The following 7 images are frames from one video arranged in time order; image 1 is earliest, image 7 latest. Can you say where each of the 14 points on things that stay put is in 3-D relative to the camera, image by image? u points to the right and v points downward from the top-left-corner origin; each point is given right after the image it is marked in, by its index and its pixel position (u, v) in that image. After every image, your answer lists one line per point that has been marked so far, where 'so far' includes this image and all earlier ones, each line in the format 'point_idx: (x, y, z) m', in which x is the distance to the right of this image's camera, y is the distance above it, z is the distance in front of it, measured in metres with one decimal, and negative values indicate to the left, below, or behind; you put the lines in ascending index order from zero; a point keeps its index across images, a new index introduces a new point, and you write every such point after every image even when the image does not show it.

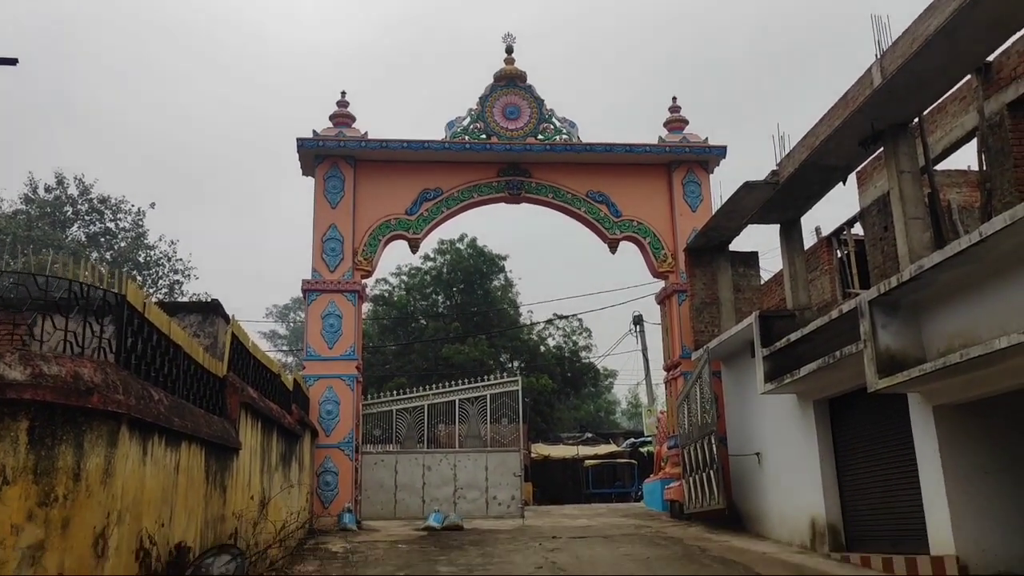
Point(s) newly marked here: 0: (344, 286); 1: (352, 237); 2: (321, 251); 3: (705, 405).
0: (-2.3, 0.0, +12.3) m
1: (-2.3, +0.7, +12.6) m
2: (-2.7, +0.5, +12.5) m
3: (+2.5, -1.5, +11.3) m
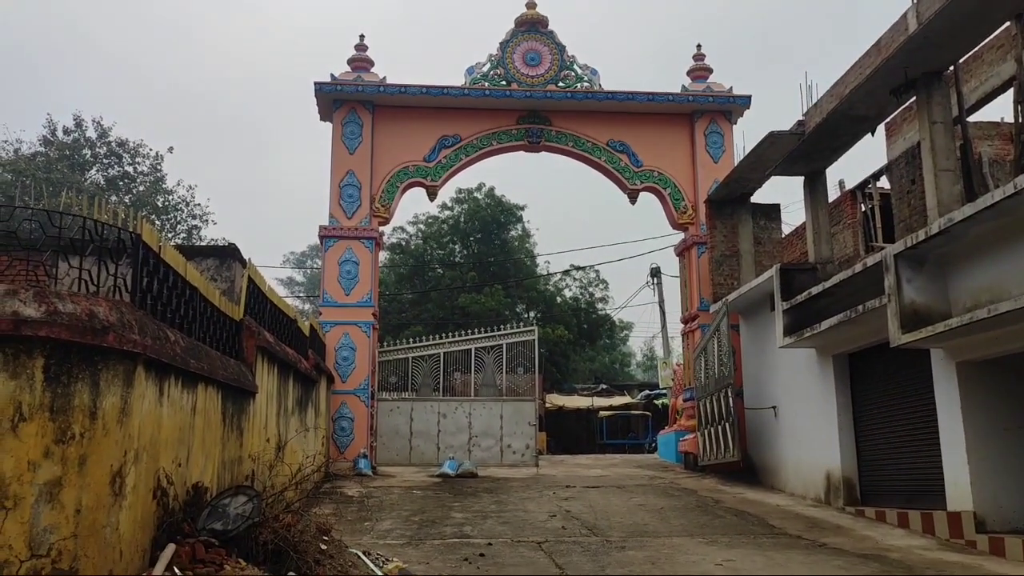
0: (-2.1, +0.8, +12.3) m
1: (-2.0, +1.5, +12.5) m
2: (-2.4, +1.3, +12.4) m
3: (+2.7, -0.9, +11.3) m
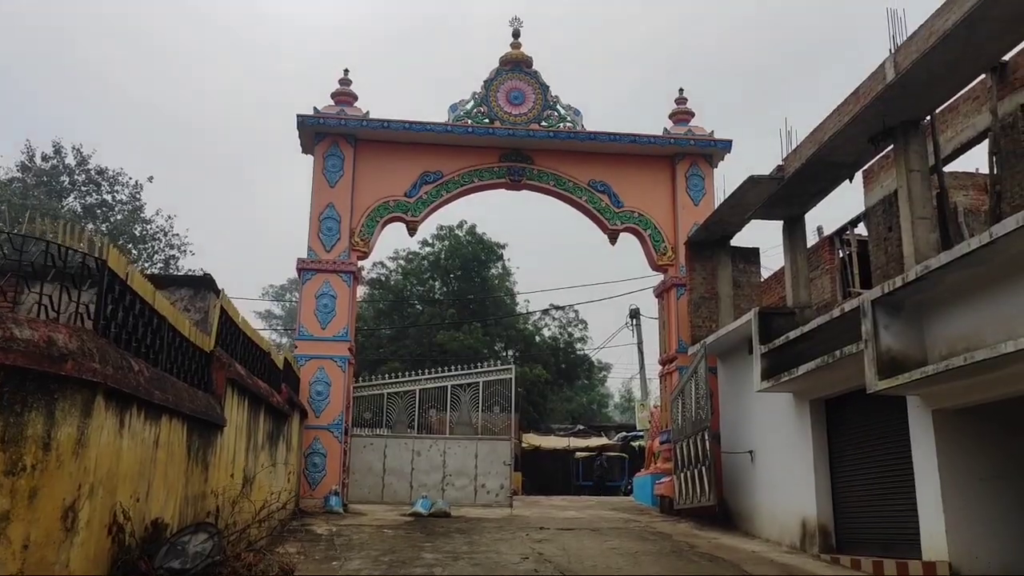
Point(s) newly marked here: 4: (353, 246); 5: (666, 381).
0: (-2.4, +0.3, +12.2) m
1: (-2.3, +1.0, +12.4) m
2: (-2.7, +0.8, +12.3) m
3: (+2.4, -1.4, +11.2) m
4: (-2.2, +0.6, +12.4) m
5: (+2.3, -1.4, +13.0) m
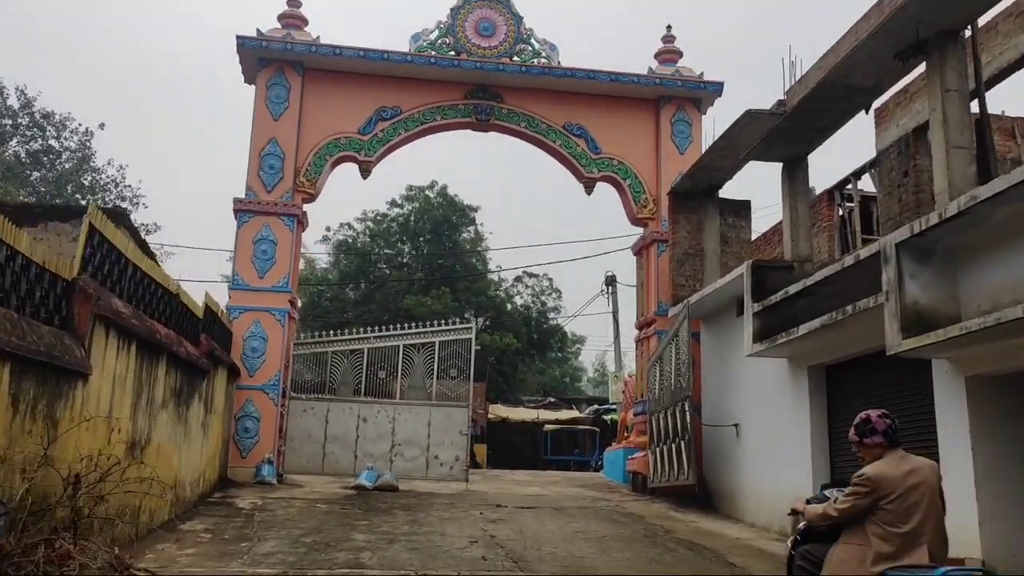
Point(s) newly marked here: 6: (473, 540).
0: (-2.8, +1.0, +10.8) m
1: (-2.7, +1.7, +11.1) m
2: (-3.2, +1.5, +11.0) m
3: (+1.9, -0.9, +10.0) m
4: (-2.7, +1.3, +11.0) m
5: (+1.7, -0.8, +11.8) m
6: (-0.3, -2.1, +7.2) m
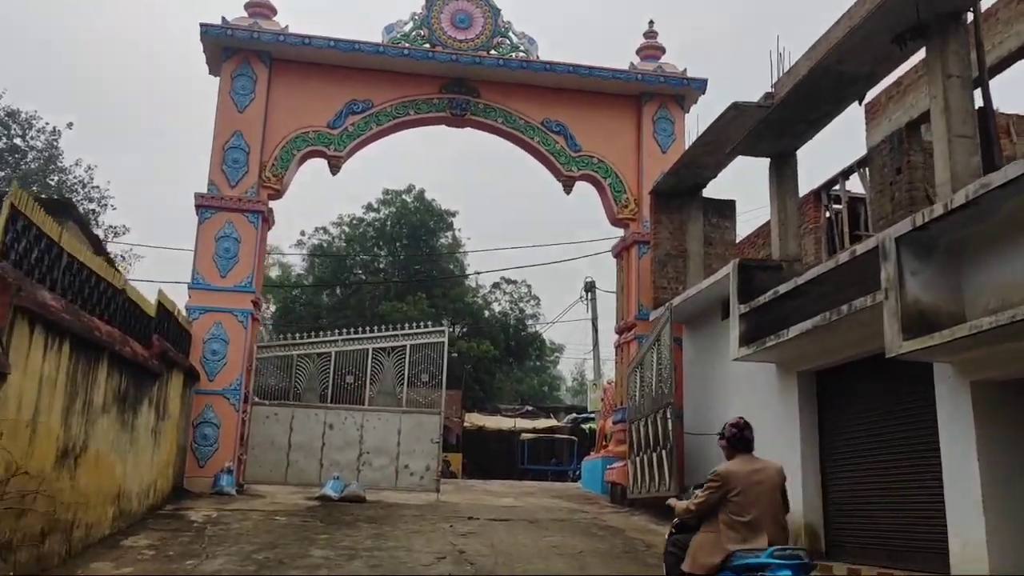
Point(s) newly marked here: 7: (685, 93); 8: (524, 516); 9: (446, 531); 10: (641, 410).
0: (-3.1, +1.0, +10.3) m
1: (-3.0, +1.7, +10.5) m
2: (-3.5, +1.5, +10.4) m
3: (+1.6, -0.9, +9.6) m
4: (-3.0, +1.3, +10.5) m
5: (+1.4, -0.8, +11.3) m
6: (-0.5, -2.0, +6.7) m
7: (+2.3, +2.6, +11.6) m
8: (+0.1, -2.4, +9.2) m
9: (-0.6, -2.2, +7.8) m
10: (+1.5, -1.4, +10.2) m
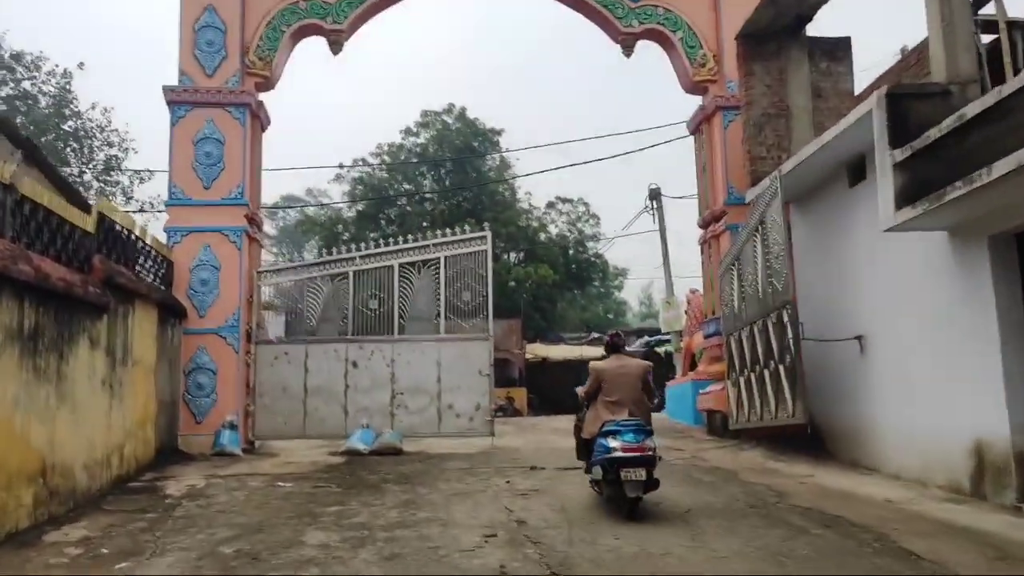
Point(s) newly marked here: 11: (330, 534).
0: (-2.7, +1.8, +8.3) m
1: (-2.6, +2.5, +8.4) m
2: (-3.0, +2.3, +8.4) m
3: (+2.1, +0.2, +7.4) m
4: (-2.5, +2.1, +8.4) m
5: (+2.0, +0.4, +9.1) m
6: (-0.1, -1.3, +4.7) m
7: (+2.7, +3.8, +9.0) m
8: (+0.7, -1.4, +7.2) m
9: (-0.1, -1.3, +5.8) m
10: (+2.1, -0.3, +8.0) m
11: (-1.0, -1.3, +4.7) m
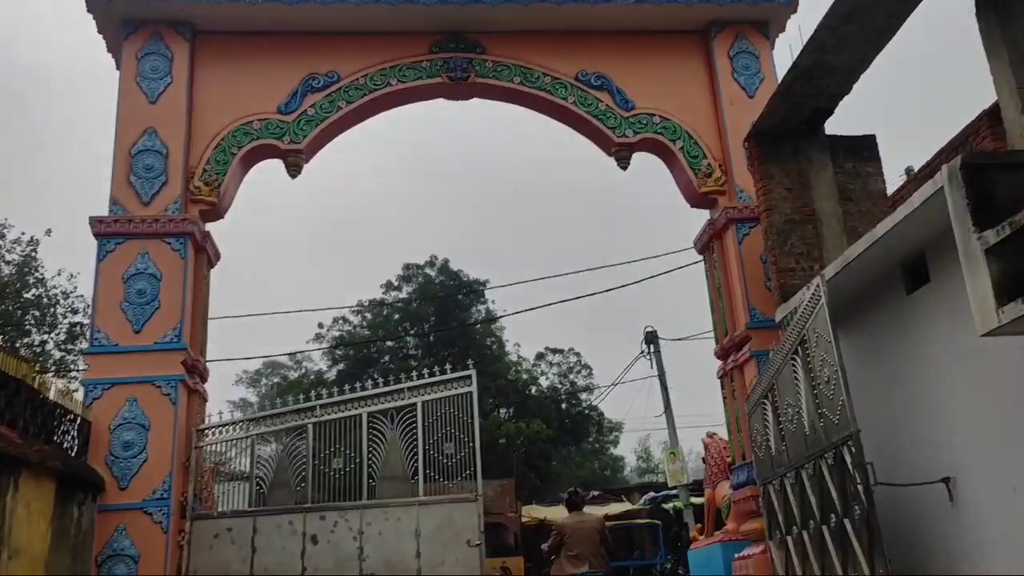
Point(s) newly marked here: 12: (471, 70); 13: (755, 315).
0: (-2.8, +0.5, +7.2) m
1: (-2.8, +1.2, +7.5) m
2: (-3.2, +1.0, +7.3) m
3: (+2.1, -0.7, +6.1) m
4: (-2.7, +0.8, +7.4) m
5: (+2.0, -0.8, +7.8) m
6: (-0.1, -1.8, +3.1) m
7: (+2.4, +2.6, +8.4) m
8: (+0.7, -2.3, +5.6) m
9: (-0.1, -2.0, +4.2) m
10: (+2.1, -1.3, +6.6) m
11: (-0.9, -1.8, +3.1) m
12: (-0.4, +2.0, +8.1) m
13: (+2.1, -0.2, +7.4) m
